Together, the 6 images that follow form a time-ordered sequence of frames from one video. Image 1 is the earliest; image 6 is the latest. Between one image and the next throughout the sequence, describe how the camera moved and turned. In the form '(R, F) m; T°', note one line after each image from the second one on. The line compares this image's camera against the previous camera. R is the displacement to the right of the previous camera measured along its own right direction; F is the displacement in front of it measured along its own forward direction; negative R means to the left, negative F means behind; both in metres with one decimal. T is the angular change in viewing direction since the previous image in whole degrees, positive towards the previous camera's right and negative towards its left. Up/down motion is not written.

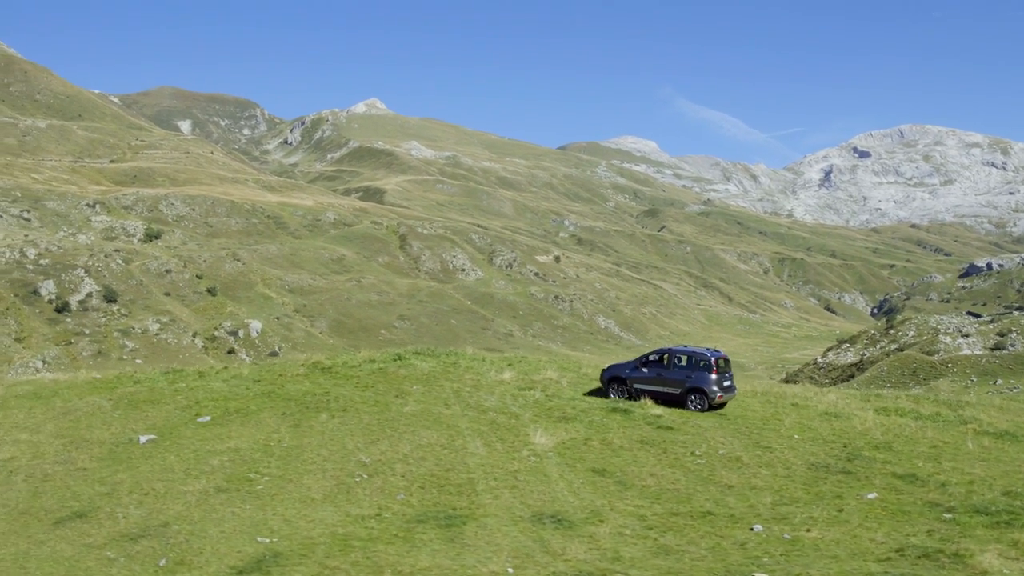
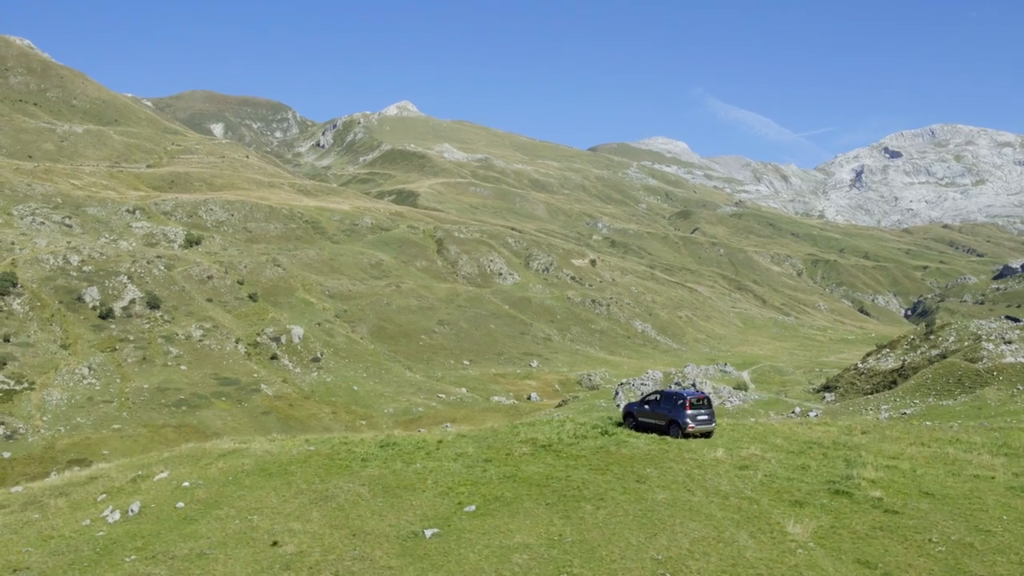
(-5.7, -1.0) m; -1°
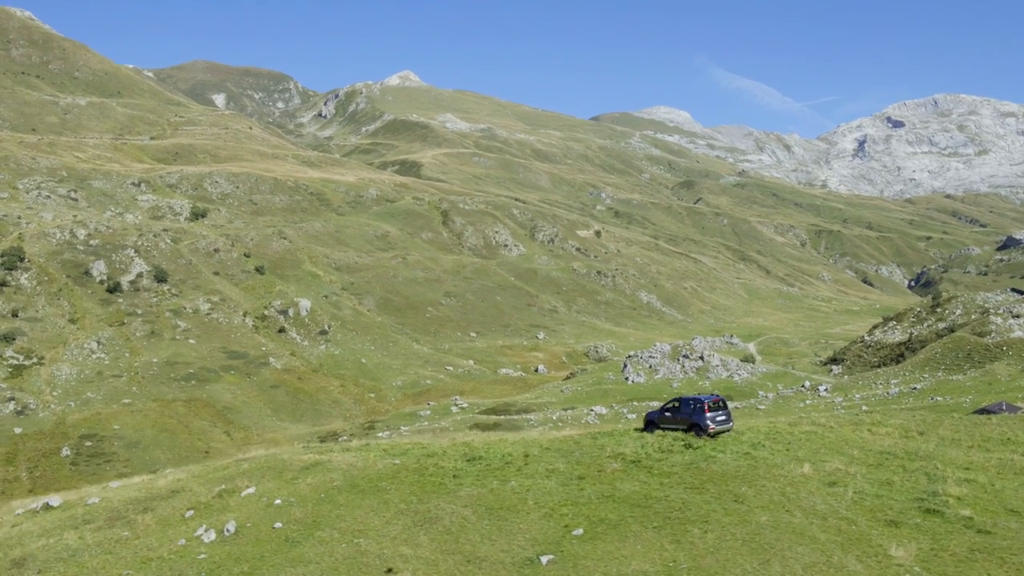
(-2.7, 0.0) m; 0°
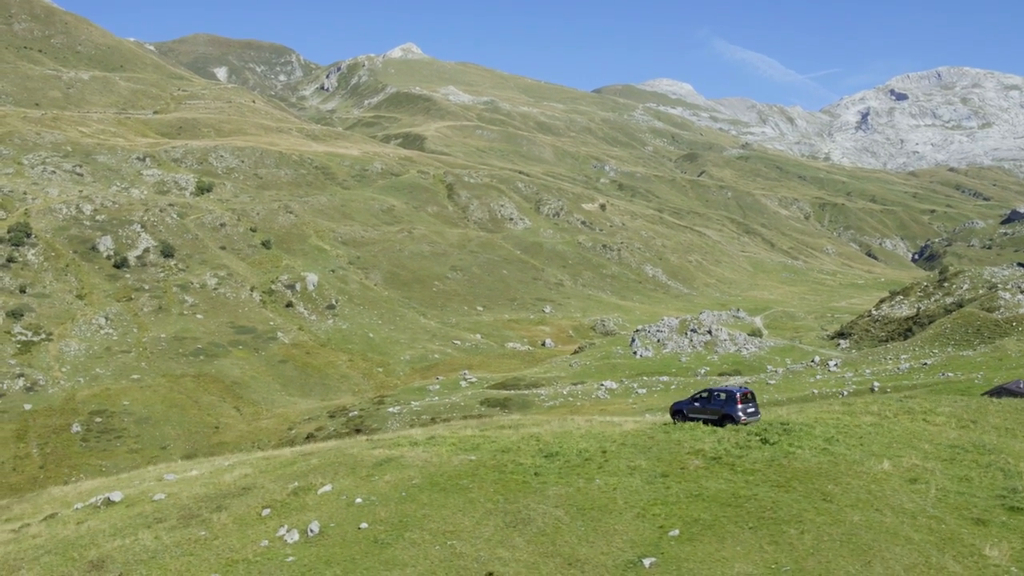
(-2.5, +0.1) m; 0°
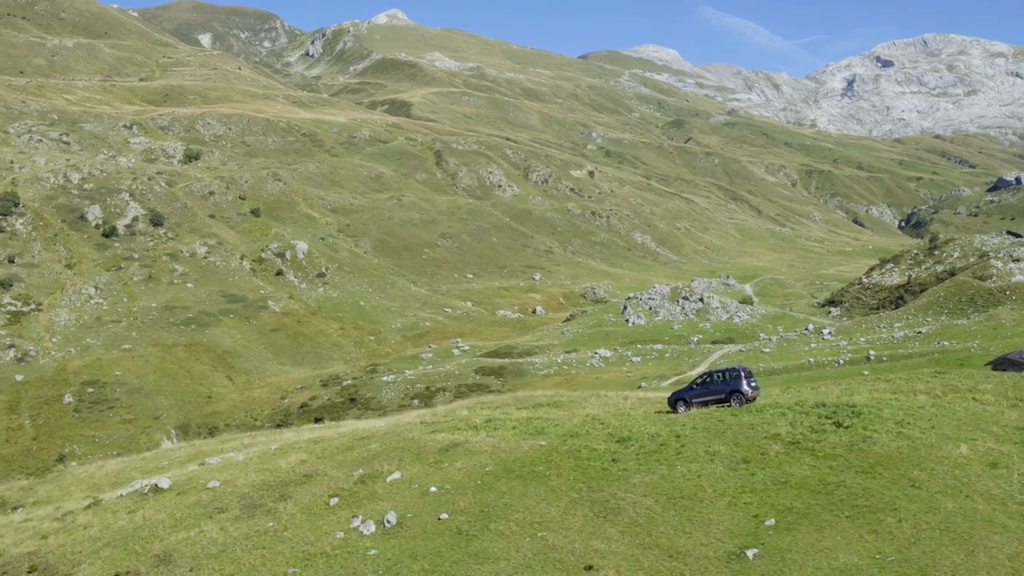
(-2.8, +0.7) m; +2°
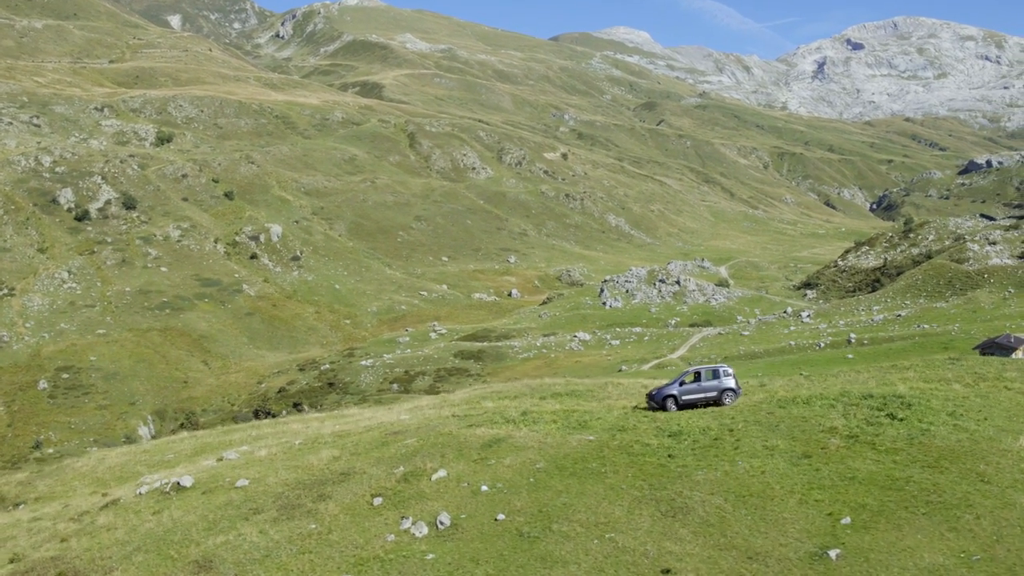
(-2.4, +1.0) m; +3°
